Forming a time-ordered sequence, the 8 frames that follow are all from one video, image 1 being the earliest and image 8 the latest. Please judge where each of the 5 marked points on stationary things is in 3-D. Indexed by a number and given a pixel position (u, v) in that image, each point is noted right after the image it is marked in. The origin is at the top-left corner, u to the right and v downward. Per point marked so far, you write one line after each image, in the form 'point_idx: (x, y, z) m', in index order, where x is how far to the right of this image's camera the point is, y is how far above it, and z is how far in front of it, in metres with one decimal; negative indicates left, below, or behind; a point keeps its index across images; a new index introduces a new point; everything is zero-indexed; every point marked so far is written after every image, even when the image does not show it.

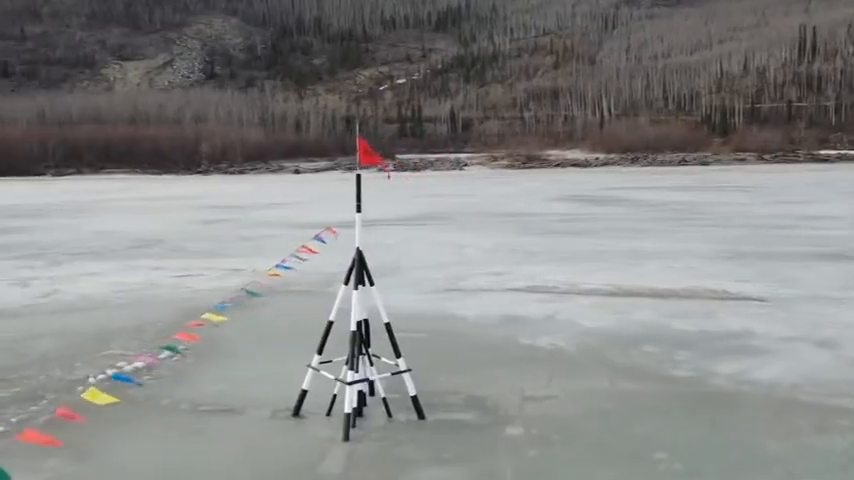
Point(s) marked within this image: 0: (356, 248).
0: (-0.6, -0.1, +7.1) m
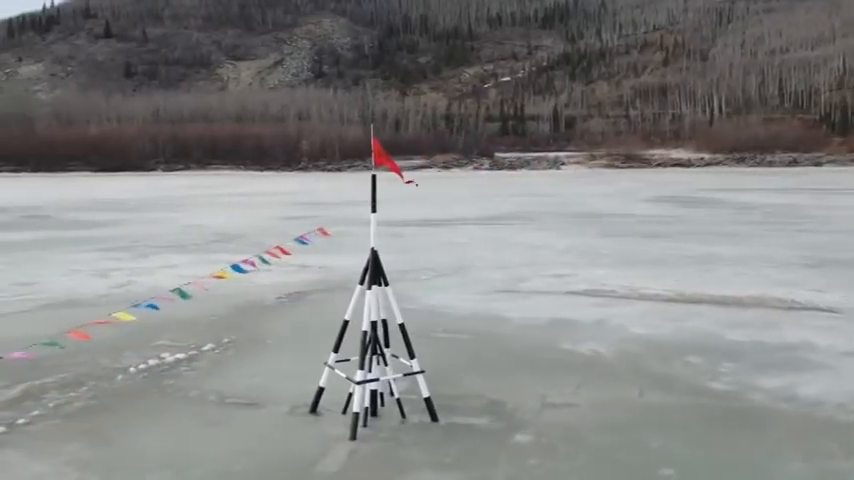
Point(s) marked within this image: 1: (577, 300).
0: (-0.5, -0.1, +7.1) m
1: (+2.2, -0.9, +12.4) m
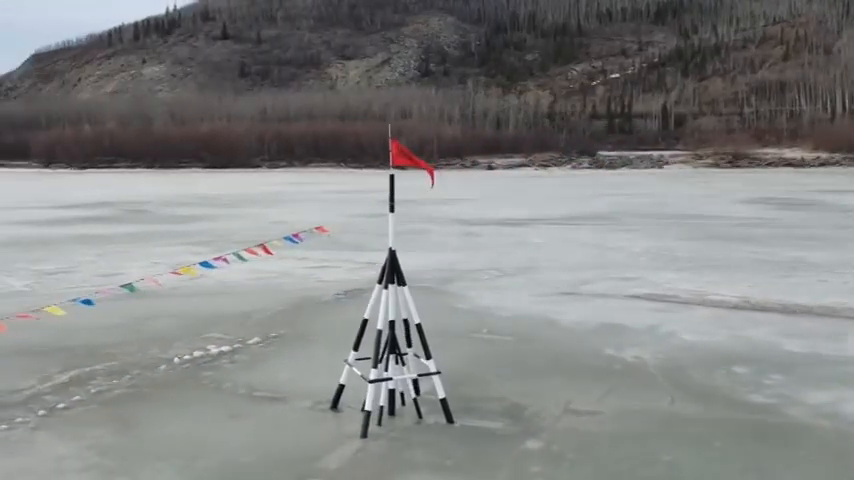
0: (-0.3, -0.1, +7.1) m
1: (+3.0, -0.9, +12.0) m
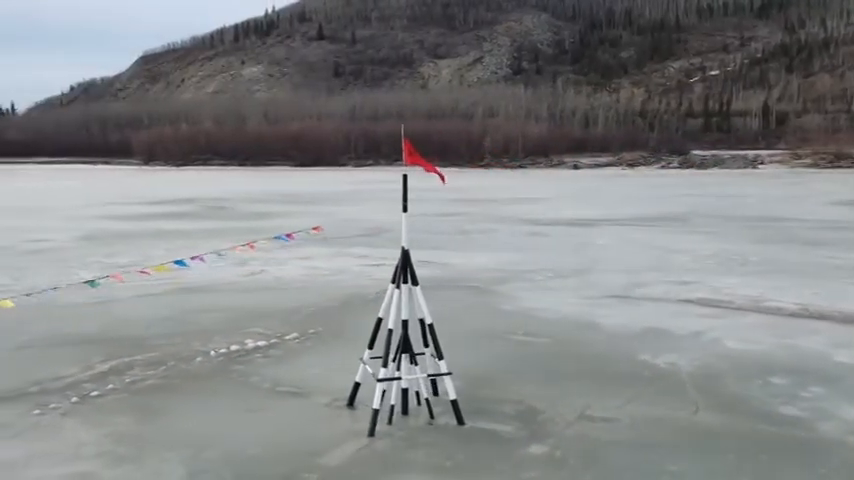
0: (-0.2, -0.1, +7.1) m
1: (+3.6, -1.0, +11.7) m
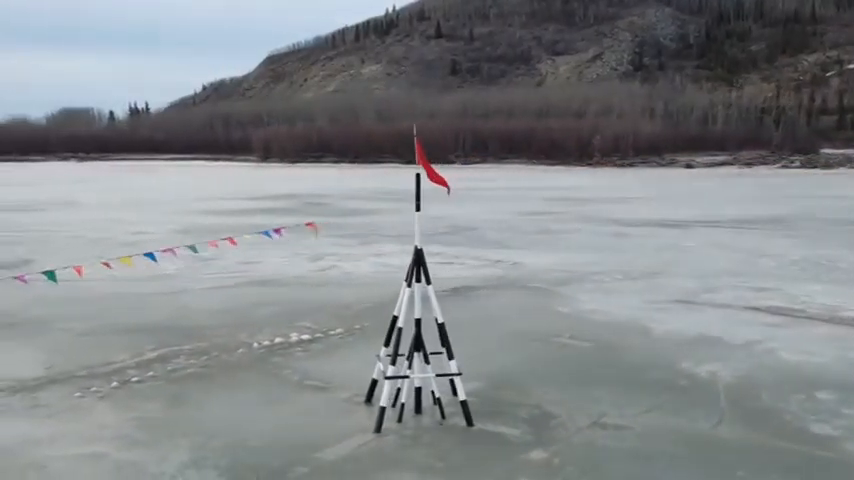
0: (-0.1, -0.1, +7.1) m
1: (+4.3, -1.0, +11.1) m
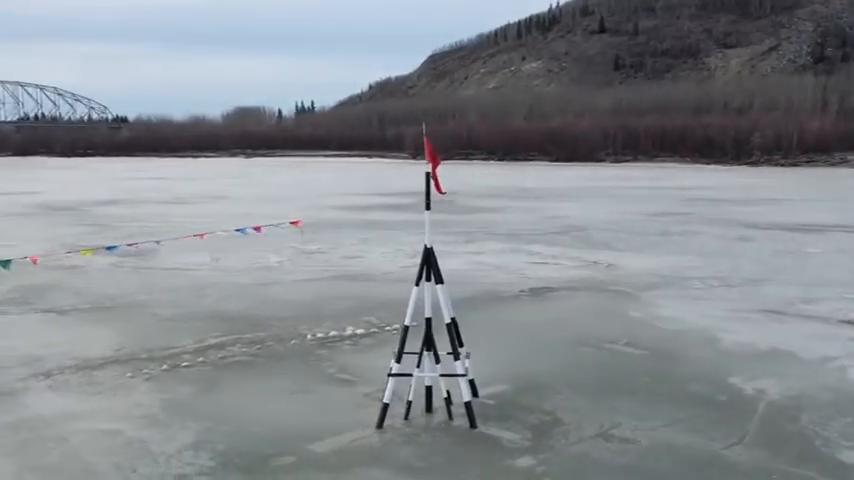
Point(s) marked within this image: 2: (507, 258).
0: (0.0, 0.0, +7.1) m
1: (+5.0, -1.1, +10.2) m
2: (+1.6, -0.4, +16.3) m
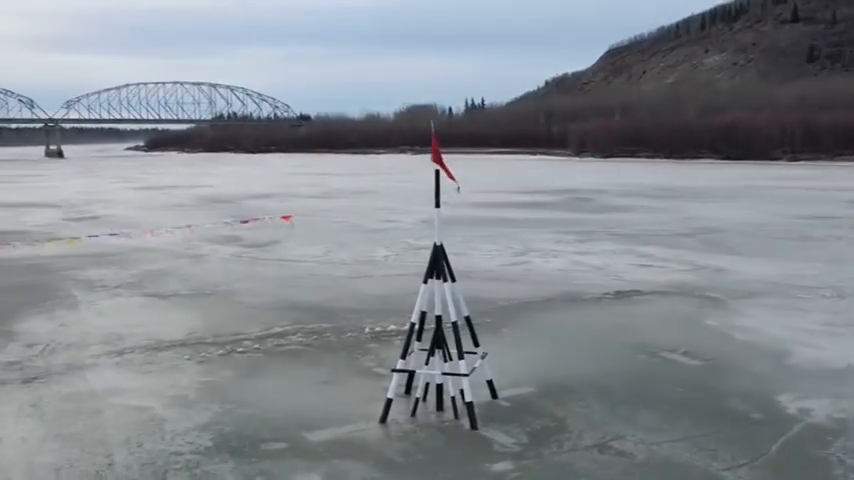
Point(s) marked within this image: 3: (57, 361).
0: (+0.1, 0.0, +7.1) m
1: (+5.6, -1.2, +9.1) m
2: (+3.5, -0.4, +15.7) m
3: (-4.0, -1.3, +9.1) m
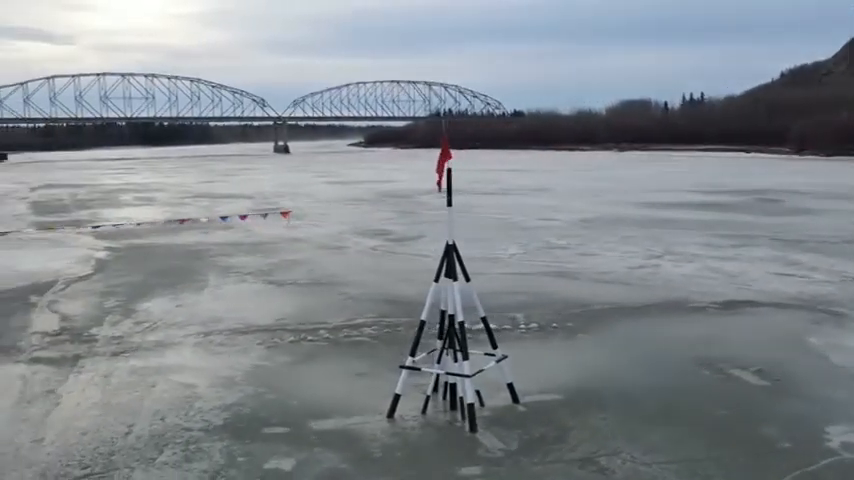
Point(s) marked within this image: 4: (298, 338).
0: (+0.2, 0.0, +7.1) m
1: (+6.0, -1.4, +7.6) m
2: (+5.7, -0.5, +14.5) m
3: (-3.3, -1.2, +10.1) m
4: (-1.5, -1.2, +10.0) m
